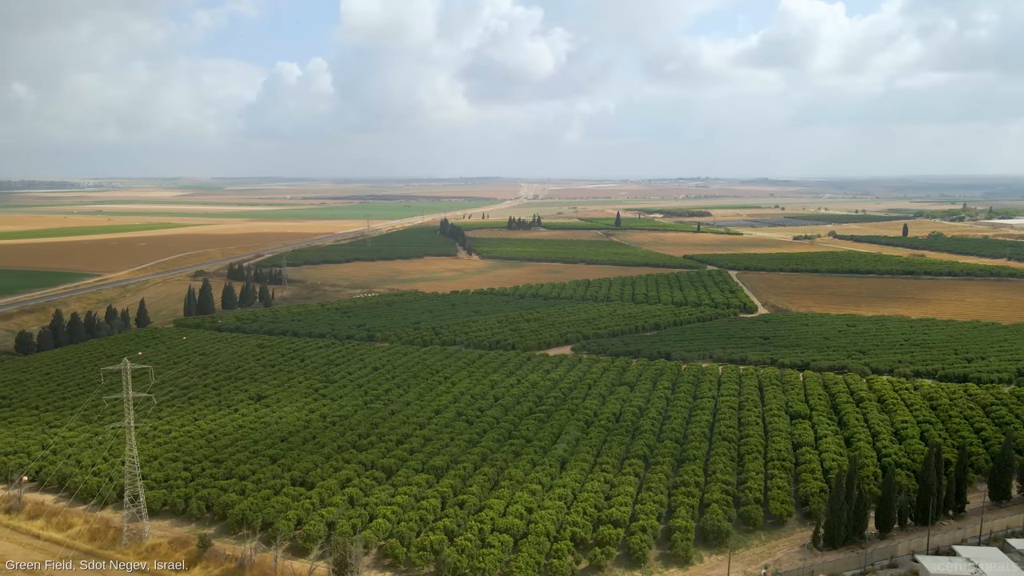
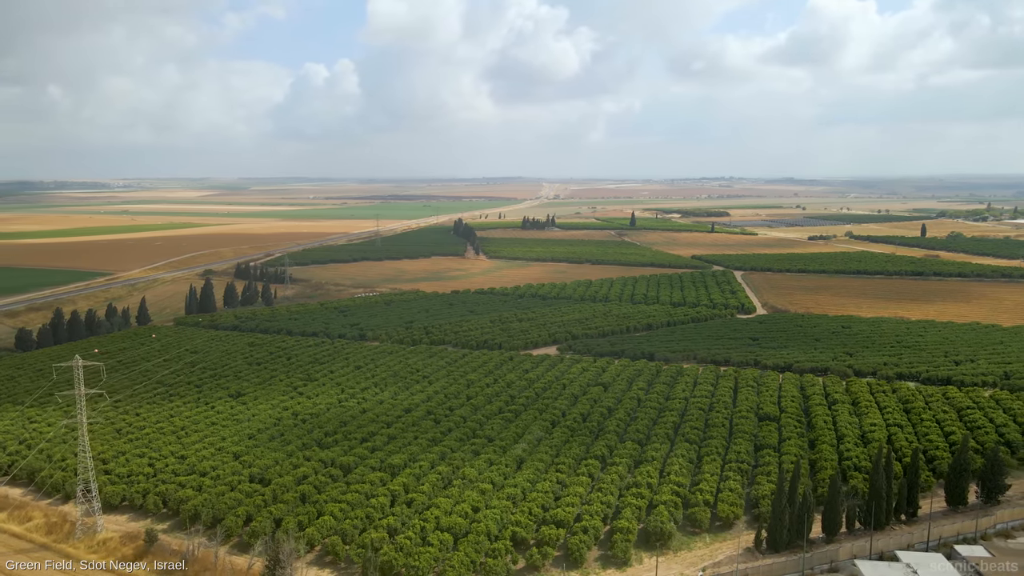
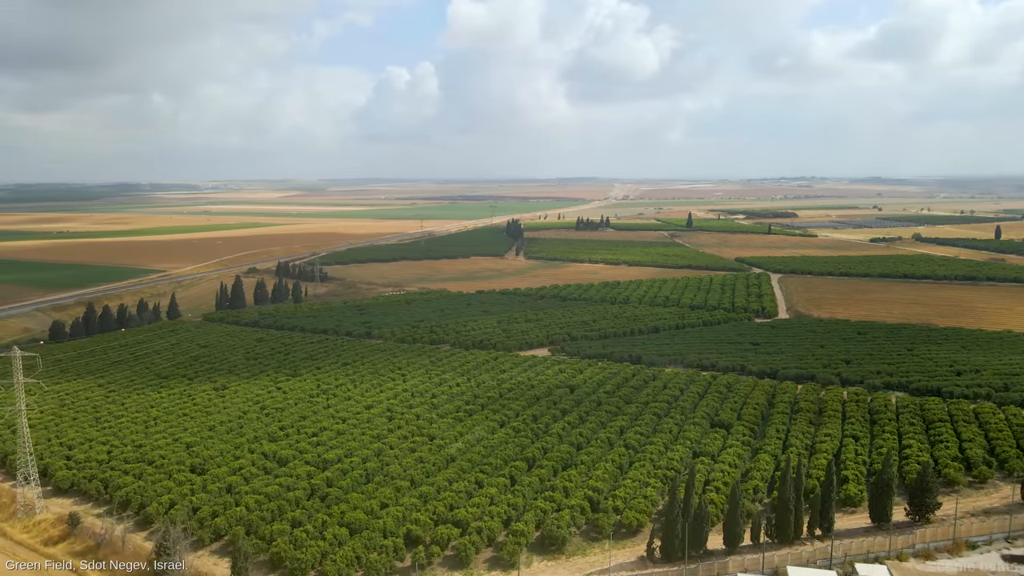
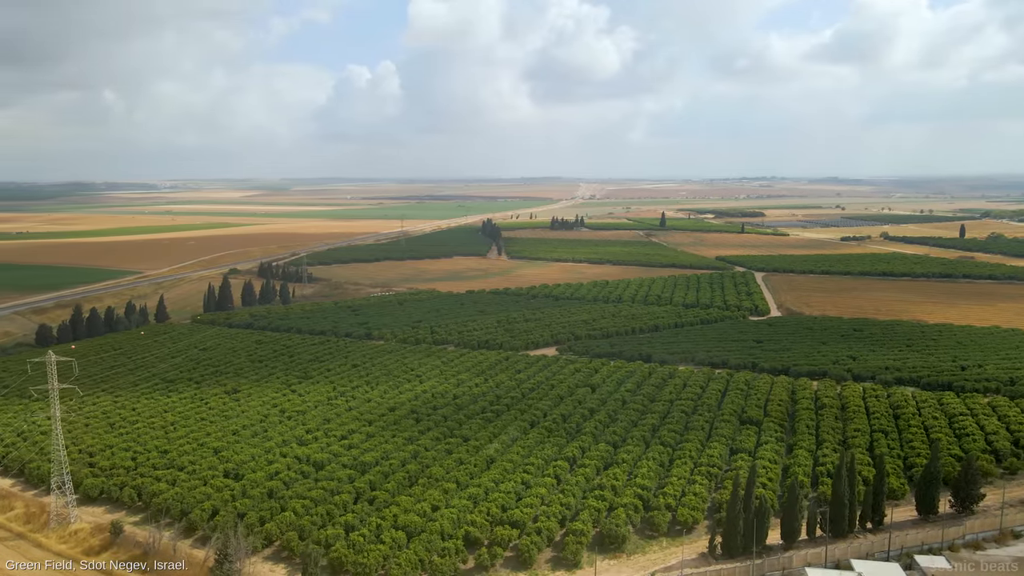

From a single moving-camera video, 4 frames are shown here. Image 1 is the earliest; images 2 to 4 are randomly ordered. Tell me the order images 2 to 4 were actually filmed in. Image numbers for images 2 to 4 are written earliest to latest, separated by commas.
2, 4, 3
